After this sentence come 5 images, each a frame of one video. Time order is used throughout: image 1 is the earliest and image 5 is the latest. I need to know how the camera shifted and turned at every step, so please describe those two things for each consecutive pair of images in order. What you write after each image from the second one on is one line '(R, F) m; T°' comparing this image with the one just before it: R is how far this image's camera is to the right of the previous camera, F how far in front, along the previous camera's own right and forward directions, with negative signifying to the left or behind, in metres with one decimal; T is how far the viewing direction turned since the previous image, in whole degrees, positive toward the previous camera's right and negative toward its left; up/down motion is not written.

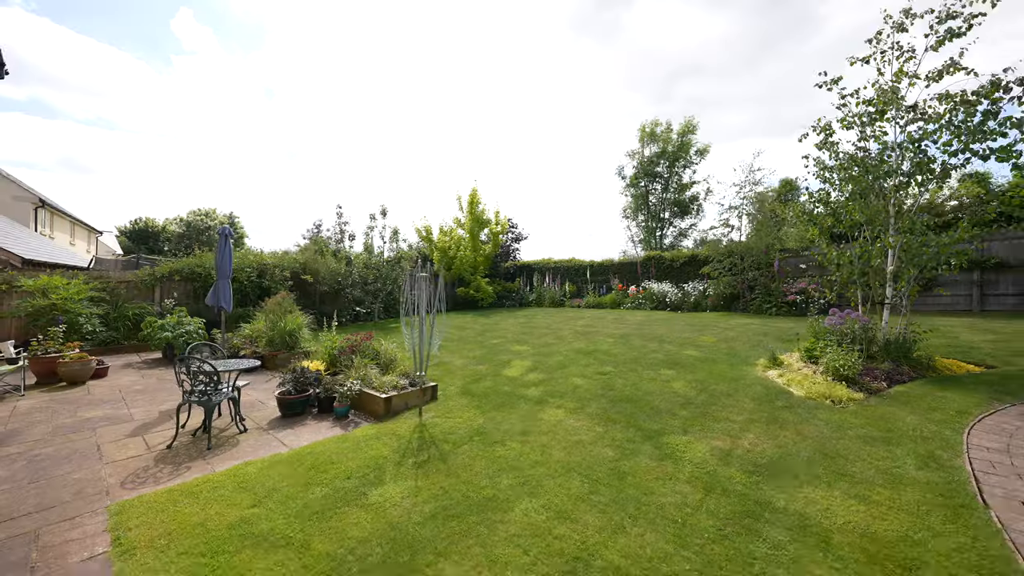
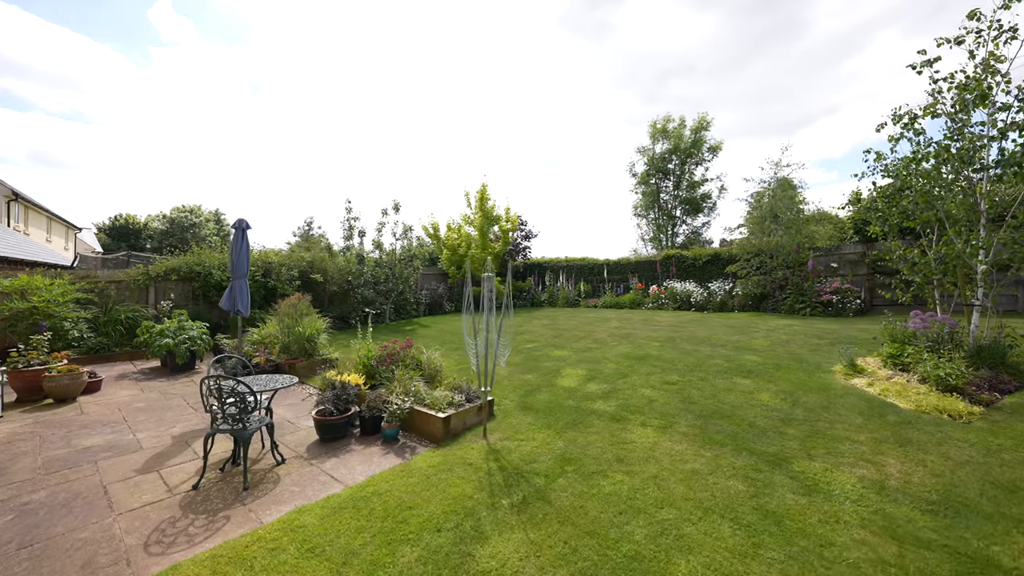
(-0.9, +0.6) m; +2°
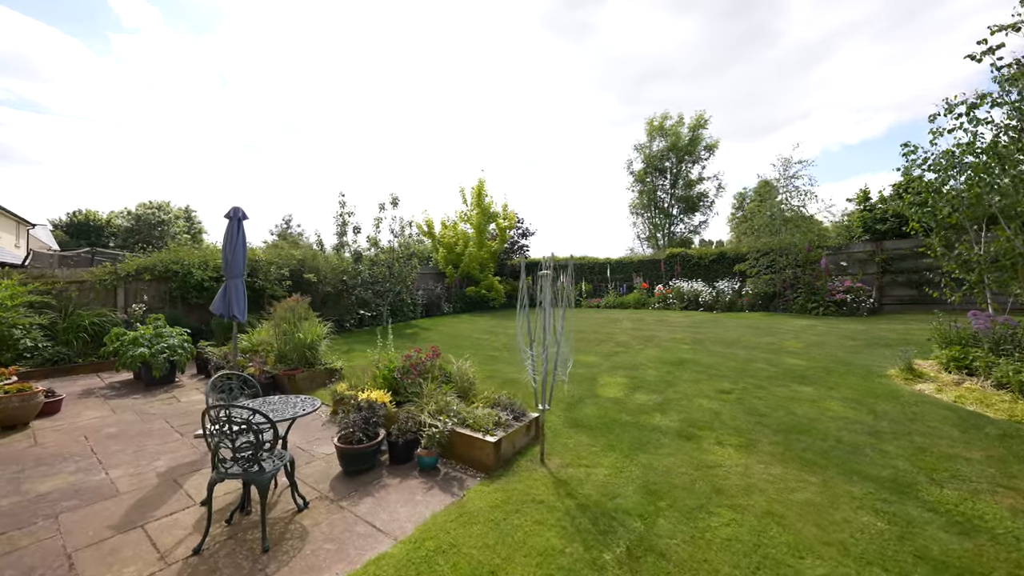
(-0.7, +0.6) m; +3°
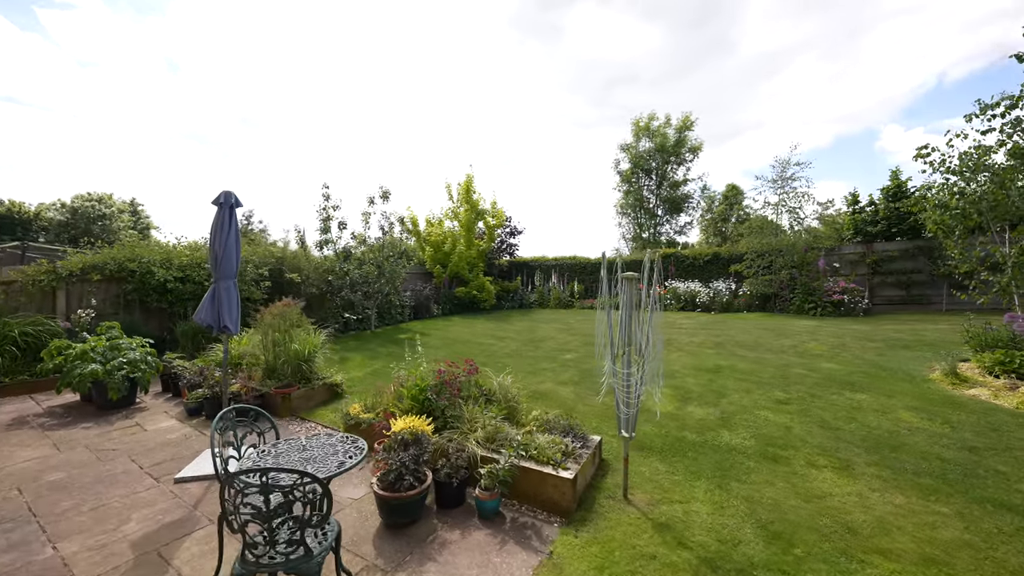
(-0.8, +0.6) m; +5°
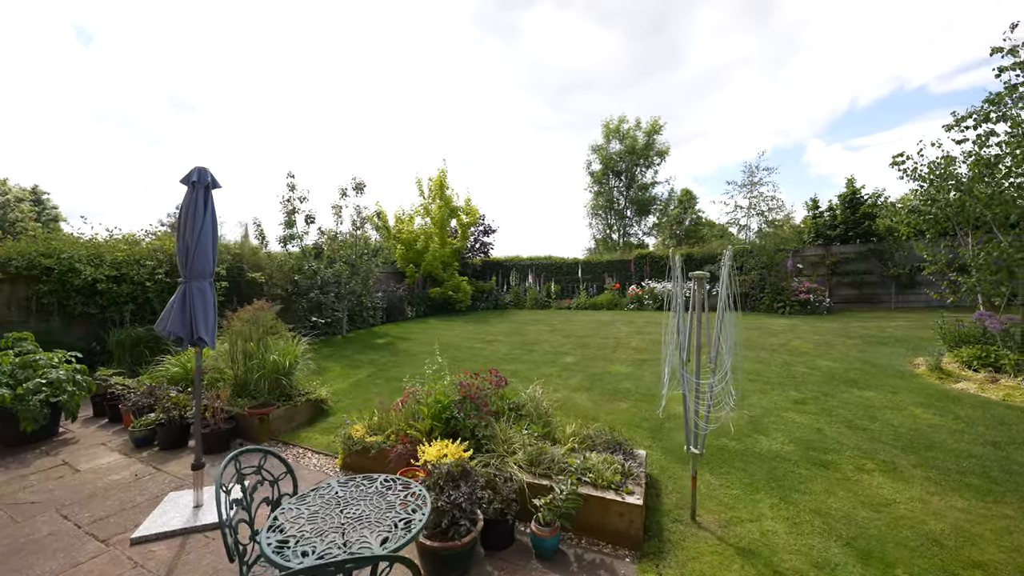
(-0.6, +0.4) m; +6°
